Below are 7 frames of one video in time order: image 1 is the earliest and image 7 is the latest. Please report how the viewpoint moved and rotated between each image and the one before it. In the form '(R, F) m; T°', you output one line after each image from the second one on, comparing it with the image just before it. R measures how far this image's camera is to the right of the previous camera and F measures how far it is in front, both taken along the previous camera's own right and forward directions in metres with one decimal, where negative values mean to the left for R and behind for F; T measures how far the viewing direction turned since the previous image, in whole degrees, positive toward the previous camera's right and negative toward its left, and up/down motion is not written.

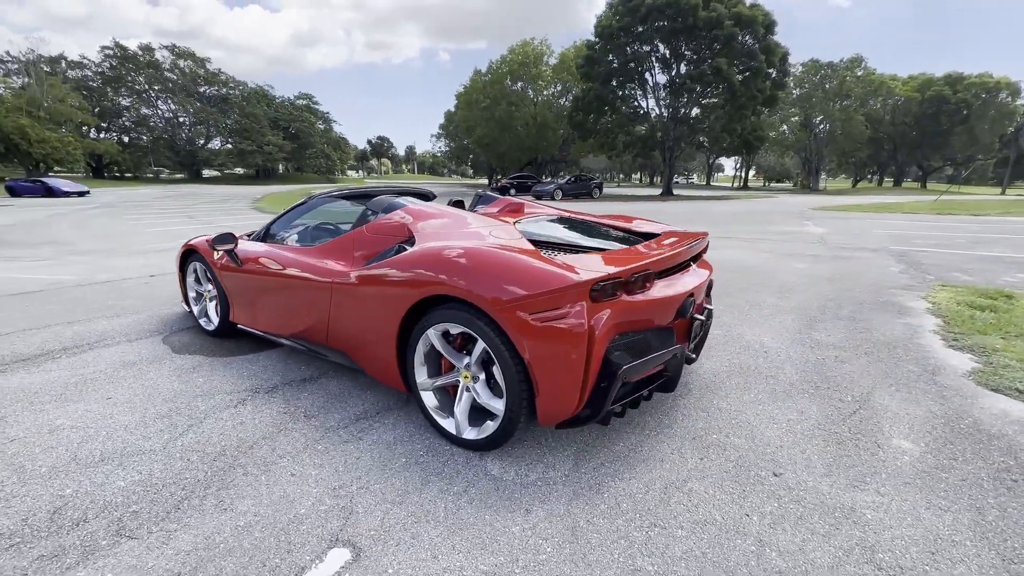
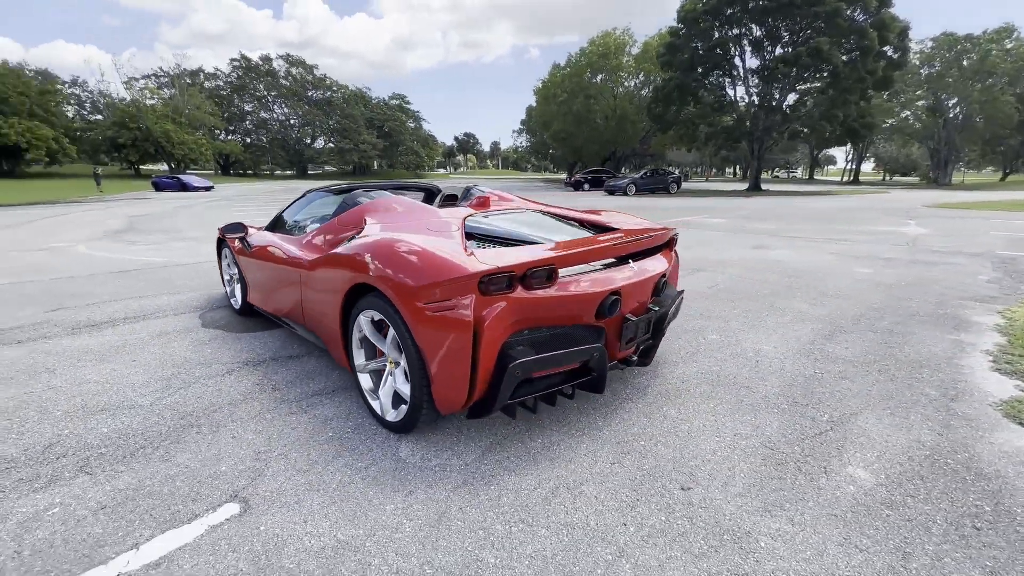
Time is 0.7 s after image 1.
(+0.8, 0.0) m; -10°
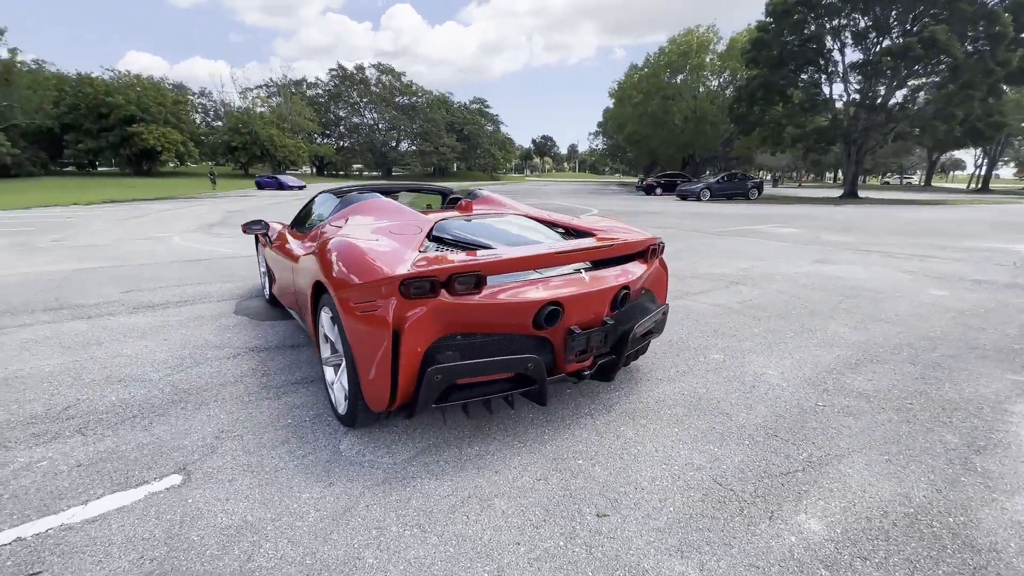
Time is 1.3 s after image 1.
(+0.6, +0.1) m; -9°
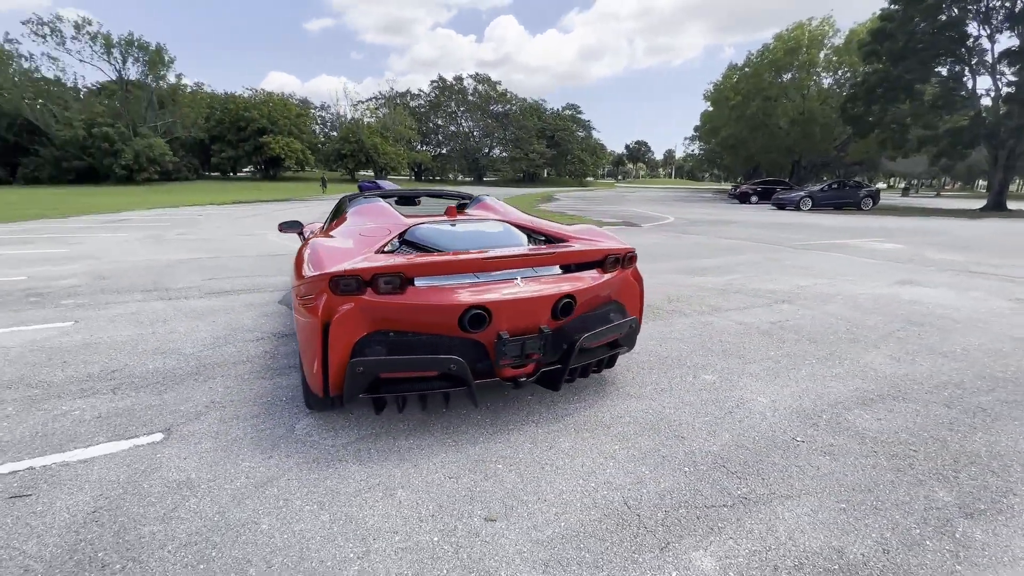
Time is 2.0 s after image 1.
(+0.7, 0.0) m; -11°
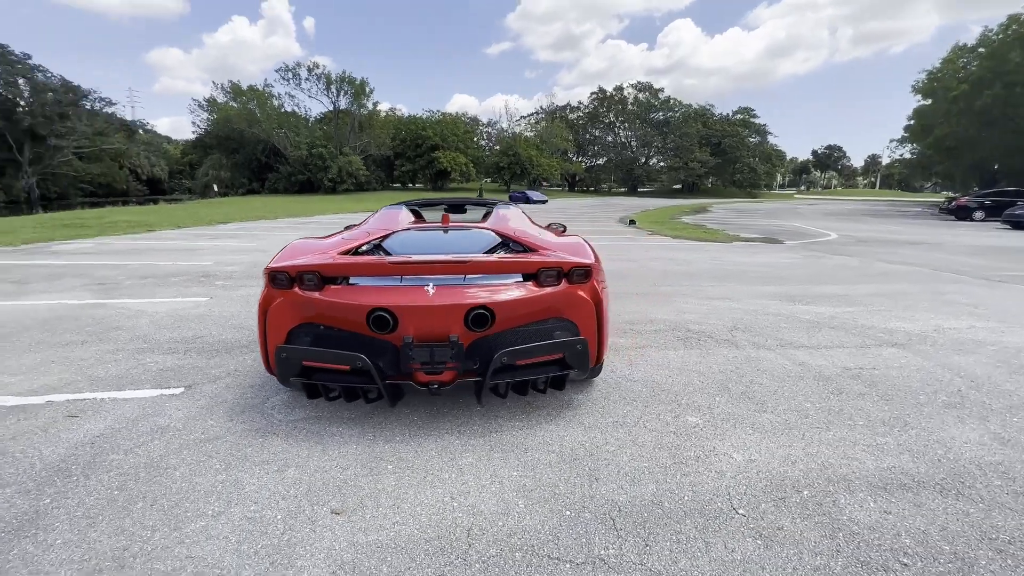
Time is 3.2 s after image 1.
(+1.2, +0.2) m; -19°
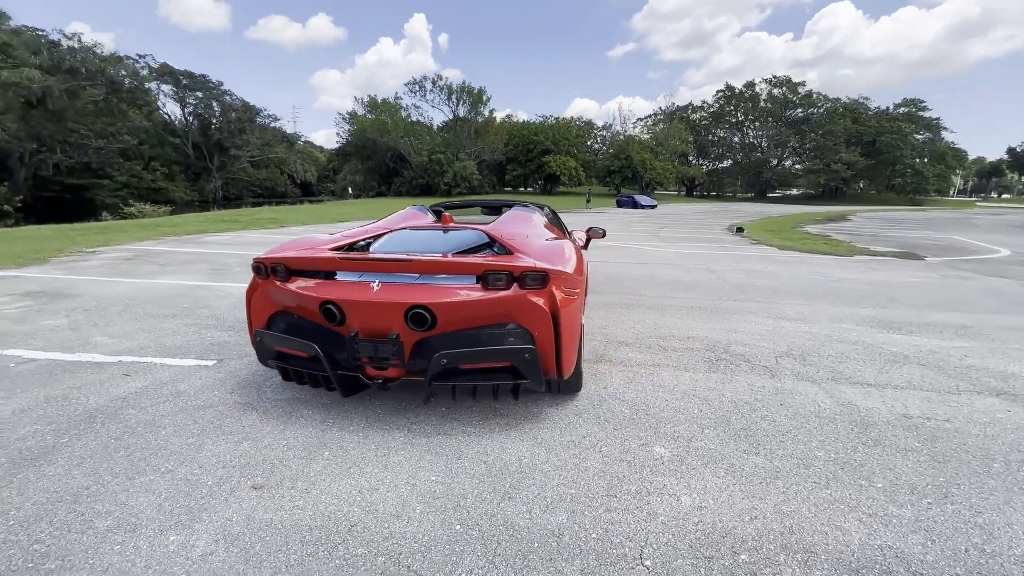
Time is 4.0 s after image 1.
(+0.8, +0.2) m; -14°
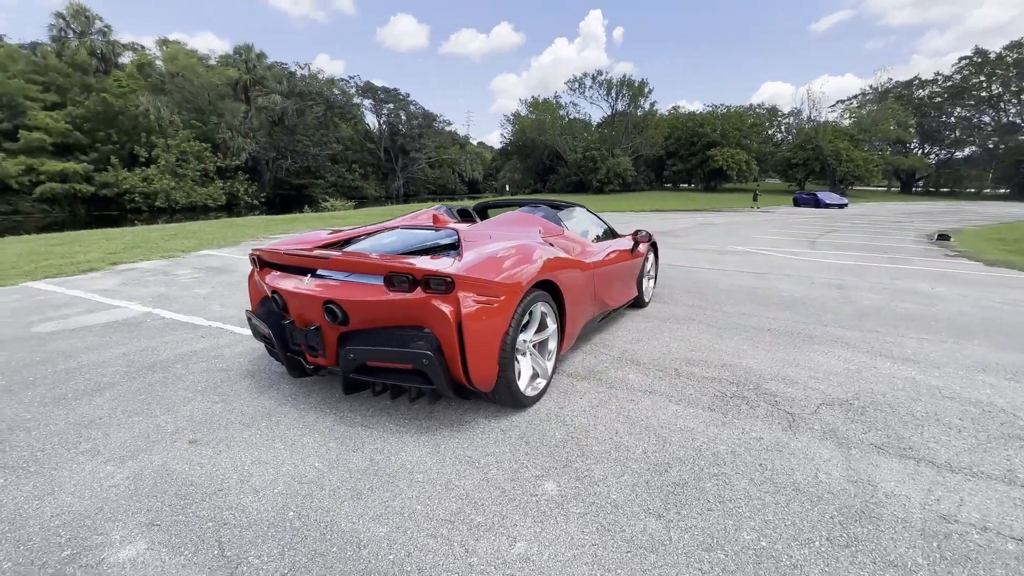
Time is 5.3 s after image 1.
(+1.2, +0.3) m; -20°
